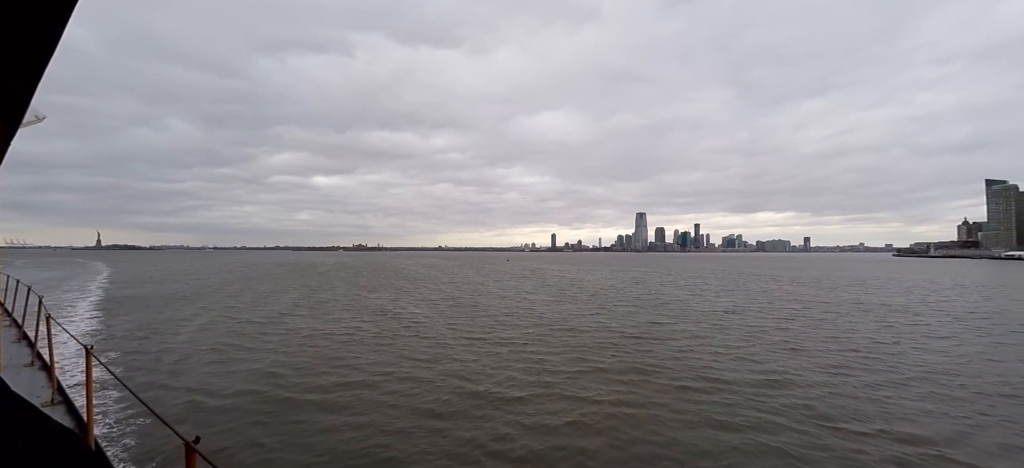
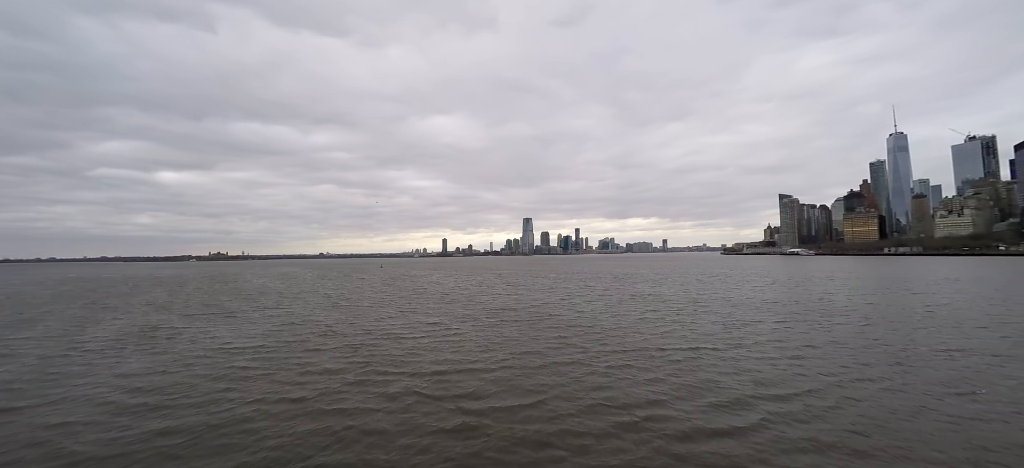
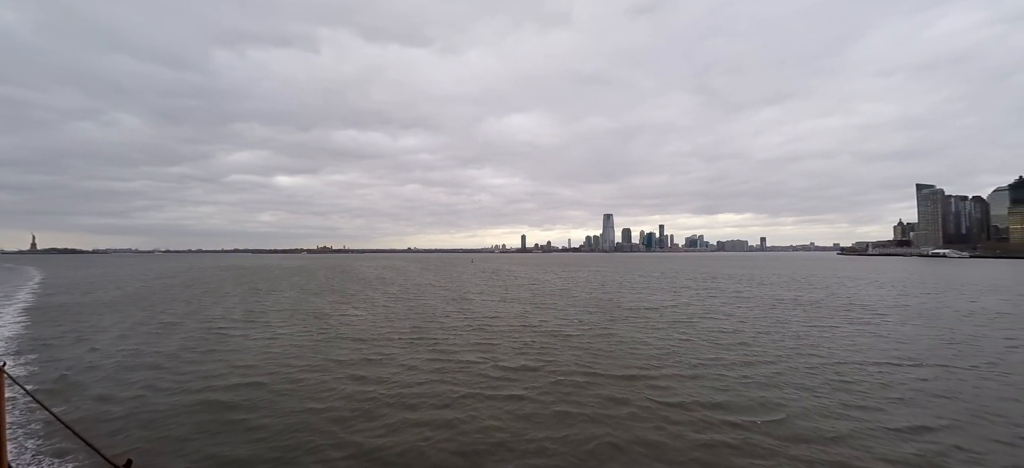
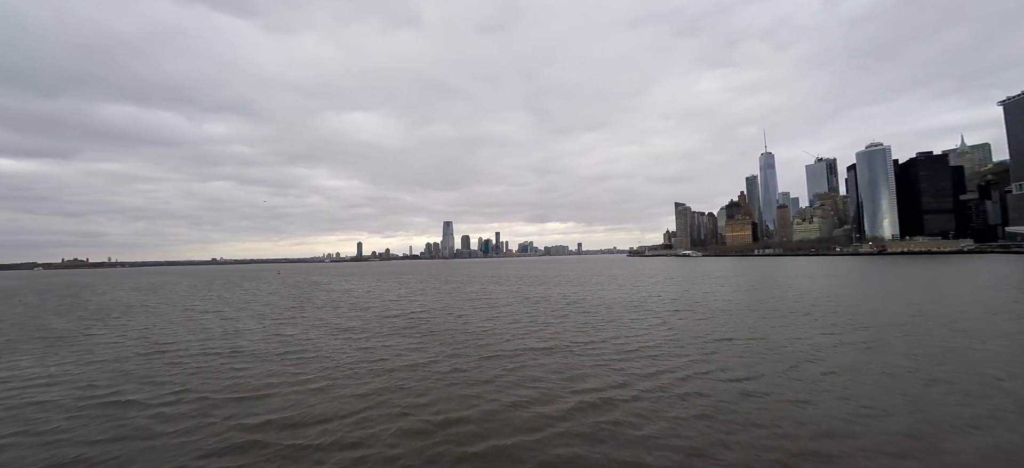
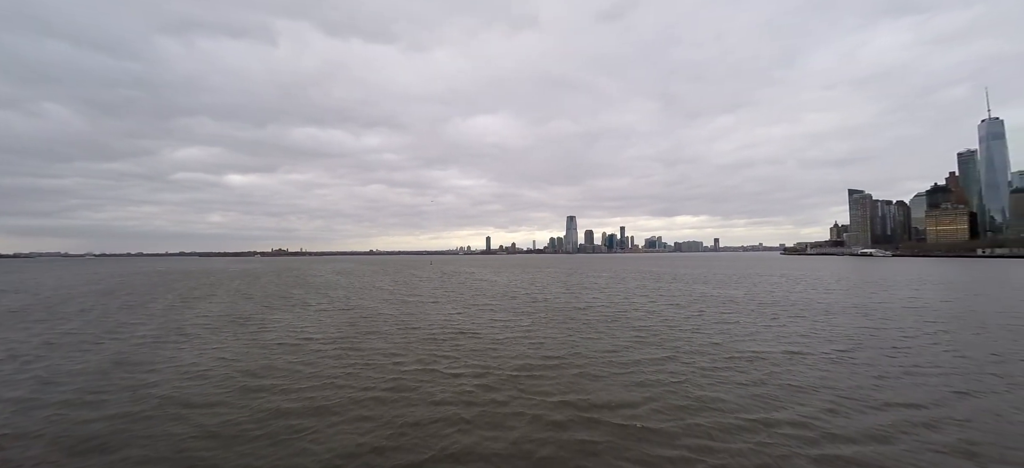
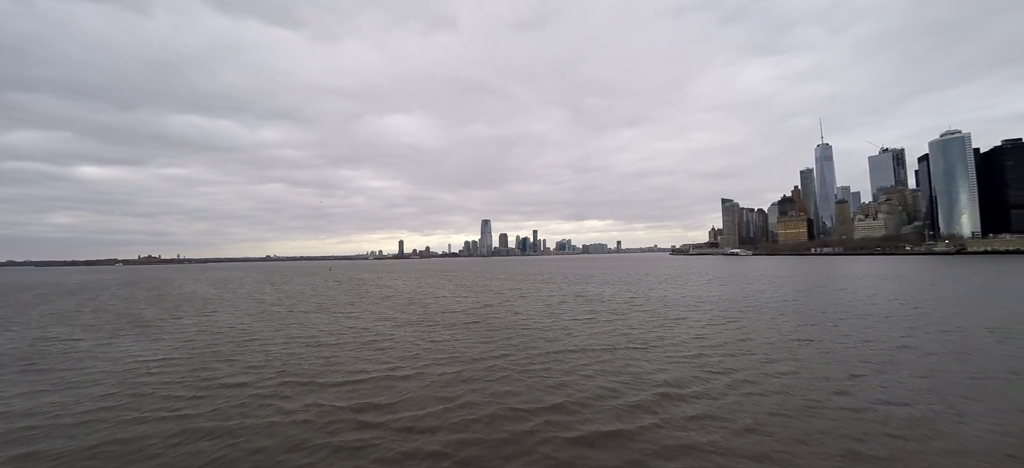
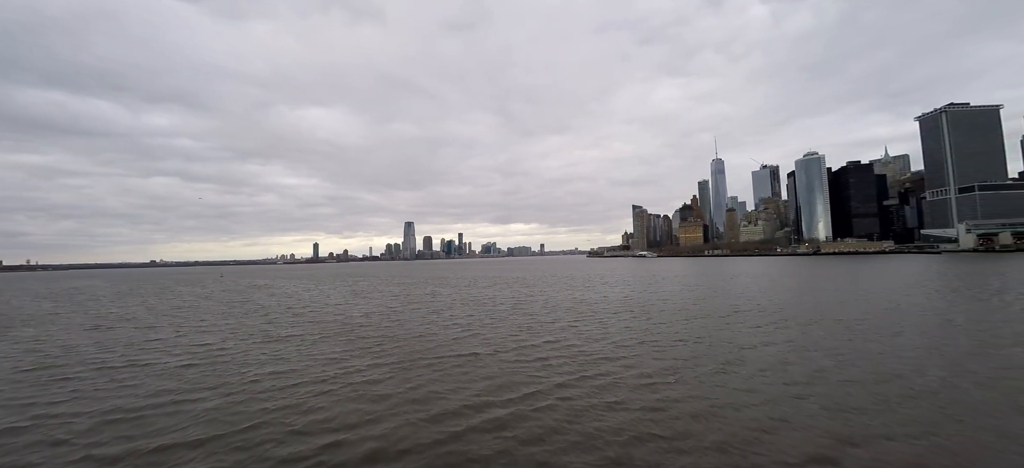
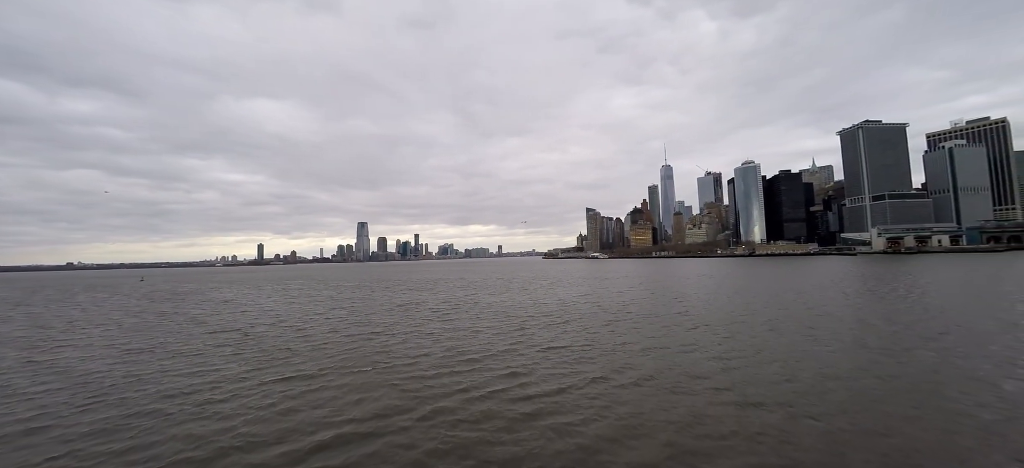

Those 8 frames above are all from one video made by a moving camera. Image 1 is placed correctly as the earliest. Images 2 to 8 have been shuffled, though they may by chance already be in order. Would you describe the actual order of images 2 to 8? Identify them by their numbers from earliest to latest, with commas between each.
3, 5, 2, 6, 4, 7, 8
